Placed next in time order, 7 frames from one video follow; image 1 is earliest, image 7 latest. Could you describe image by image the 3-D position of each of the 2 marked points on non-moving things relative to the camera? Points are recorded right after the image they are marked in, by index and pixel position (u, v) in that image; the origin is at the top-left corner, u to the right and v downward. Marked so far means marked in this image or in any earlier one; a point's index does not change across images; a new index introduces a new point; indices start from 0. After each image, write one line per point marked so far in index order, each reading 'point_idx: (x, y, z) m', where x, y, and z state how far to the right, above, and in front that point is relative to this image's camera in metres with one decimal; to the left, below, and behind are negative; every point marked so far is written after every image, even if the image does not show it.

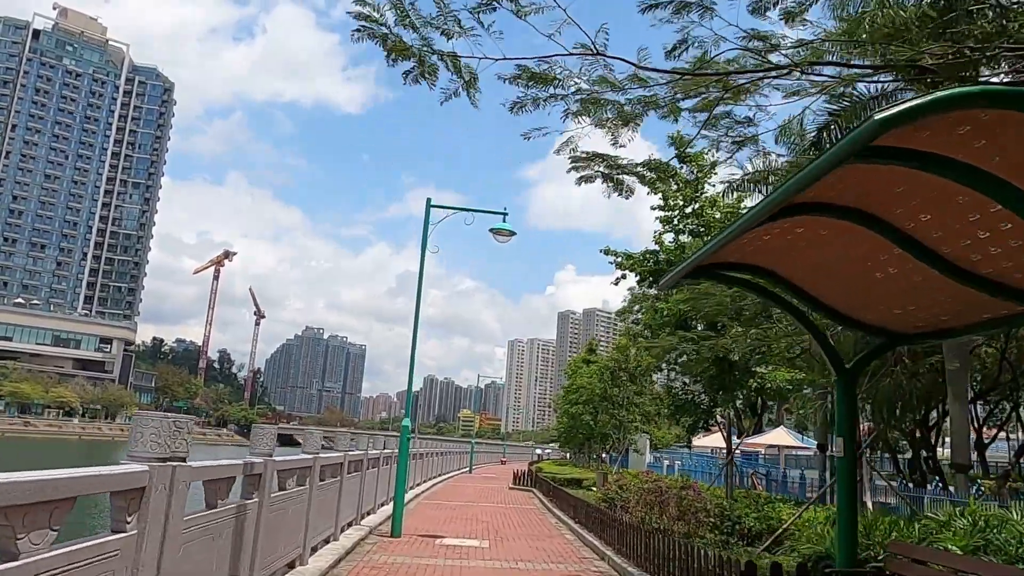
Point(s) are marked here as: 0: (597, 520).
0: (+1.3, -3.4, +11.1) m
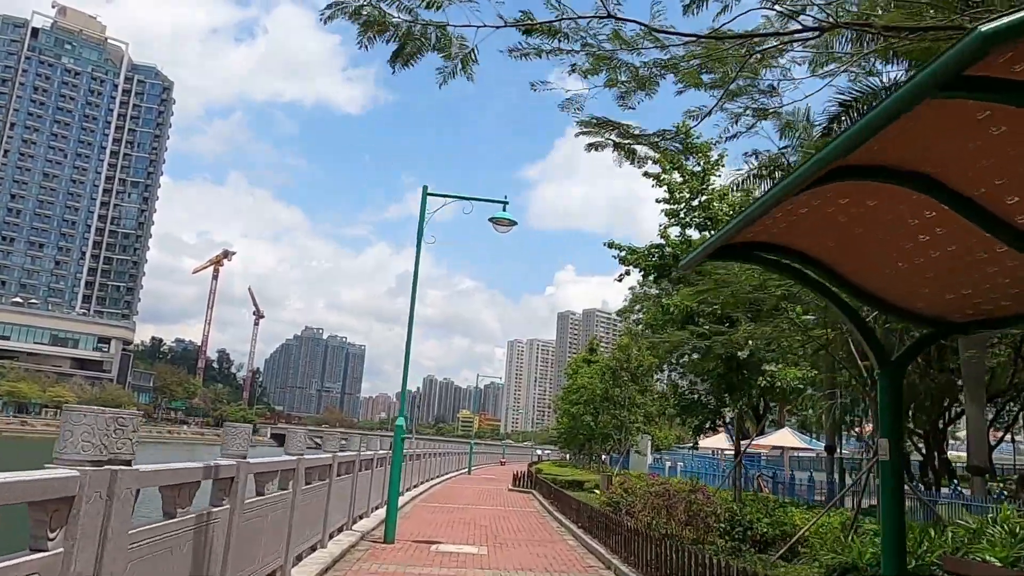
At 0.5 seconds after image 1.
0: (+1.3, -3.3, +10.6) m
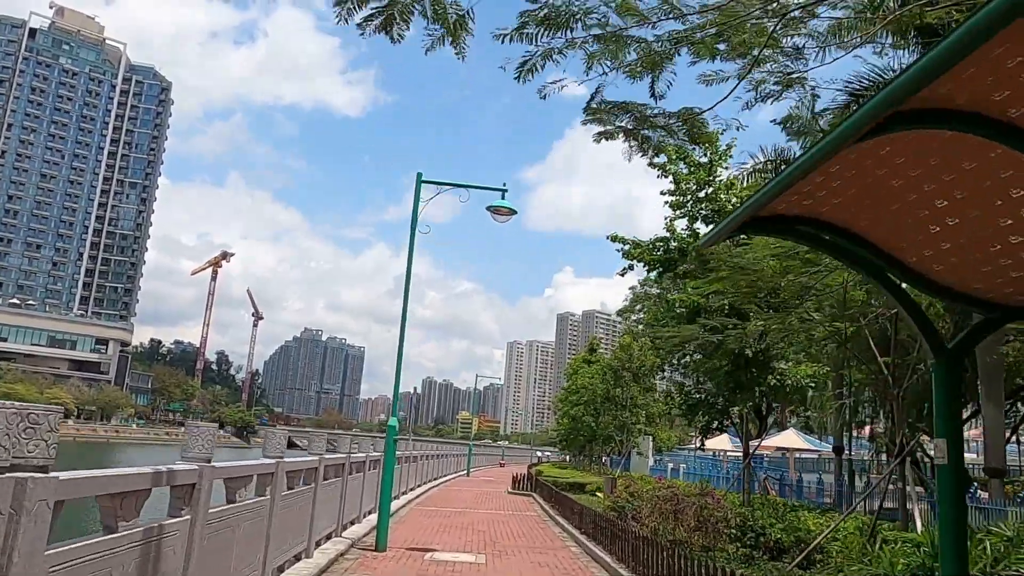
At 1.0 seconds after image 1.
0: (+1.3, -3.2, +10.1) m
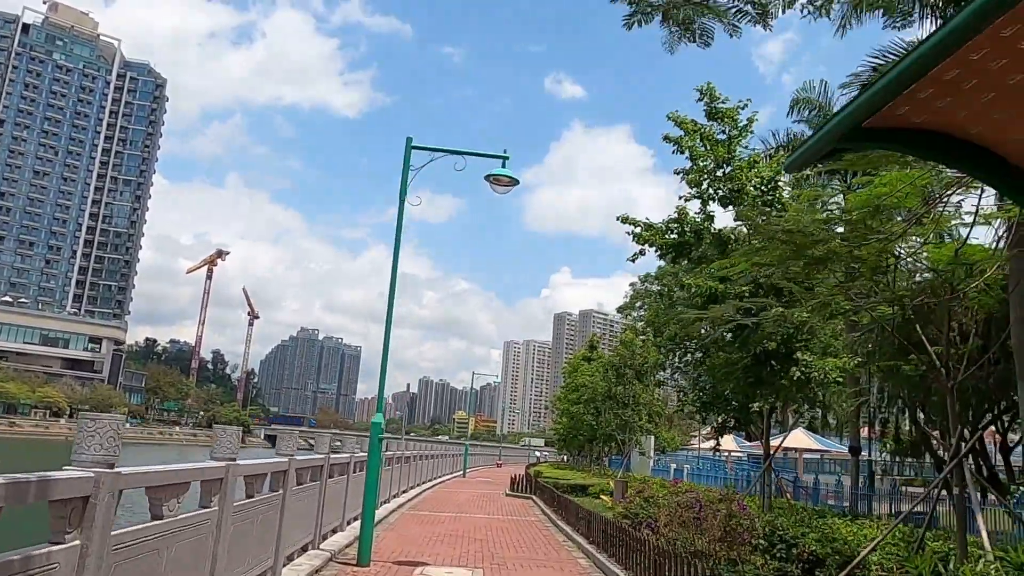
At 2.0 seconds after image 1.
0: (+1.3, -3.0, +9.0) m
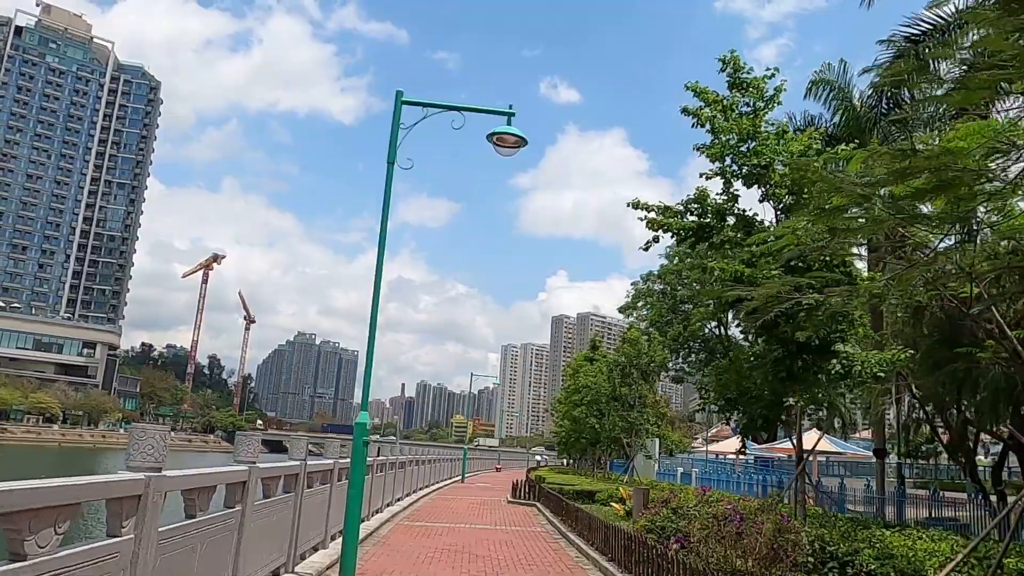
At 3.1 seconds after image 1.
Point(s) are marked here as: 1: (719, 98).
0: (+1.3, -2.8, +7.9) m
1: (+3.1, +2.9, +11.7) m
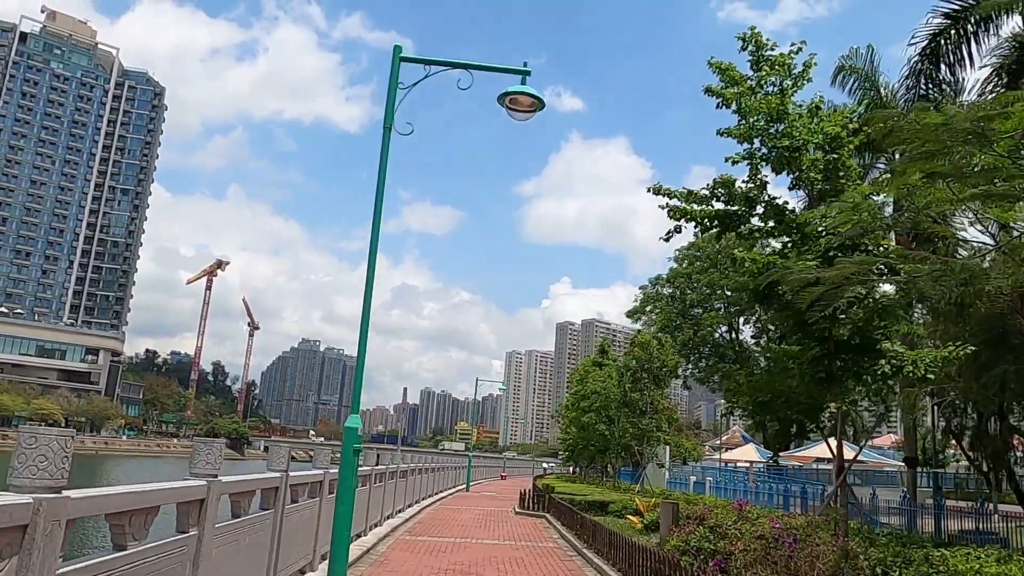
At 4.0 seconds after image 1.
0: (+1.5, -2.7, +7.0) m
1: (+3.3, +3.0, +10.8) m
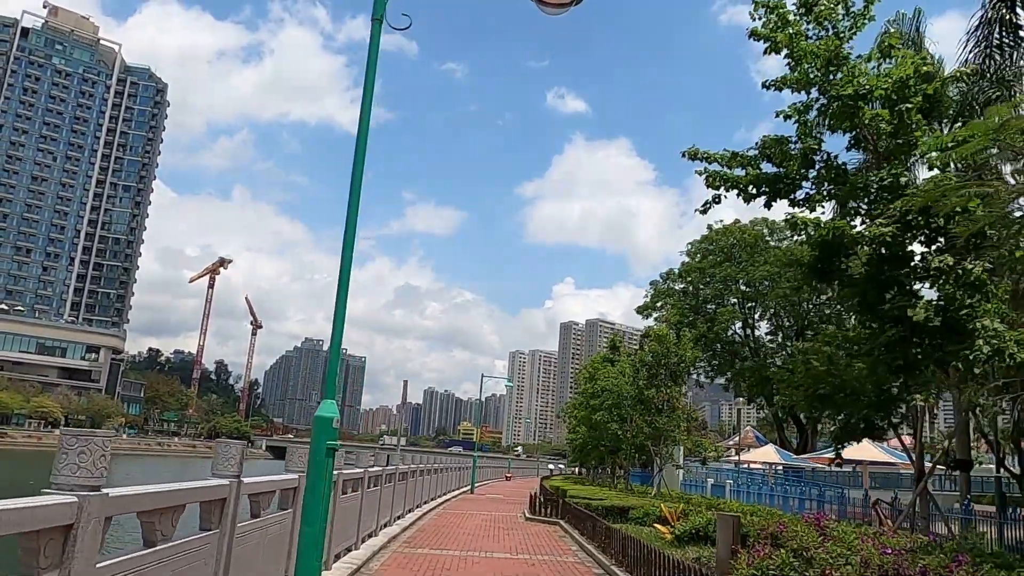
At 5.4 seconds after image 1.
0: (+1.6, -2.4, +5.5) m
1: (+3.5, +3.3, +9.4) m
